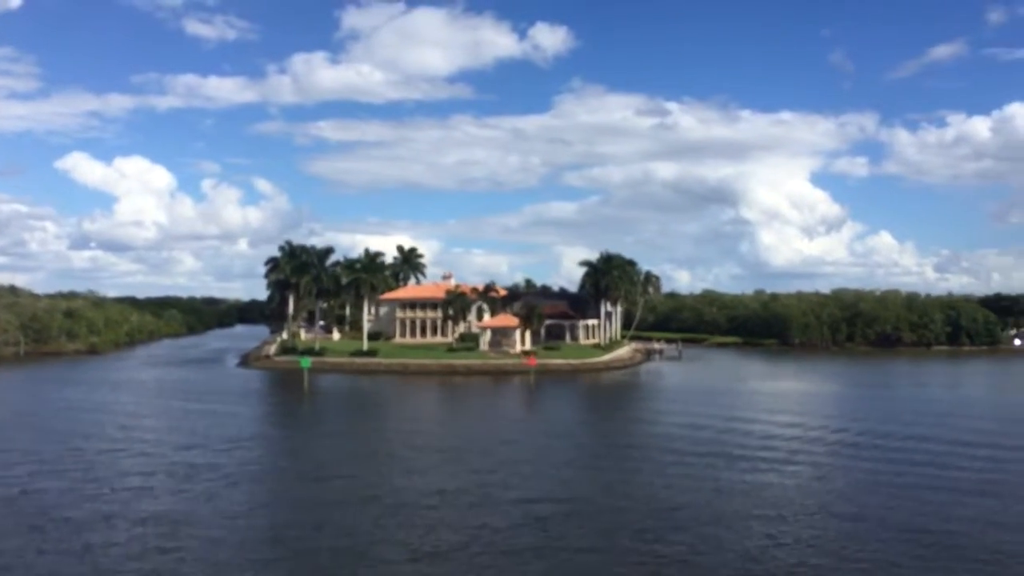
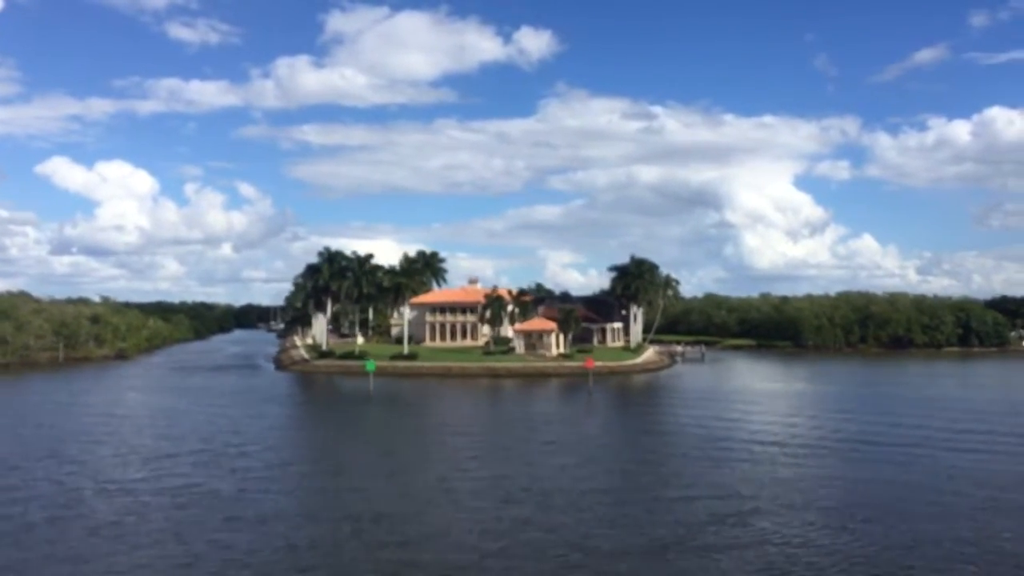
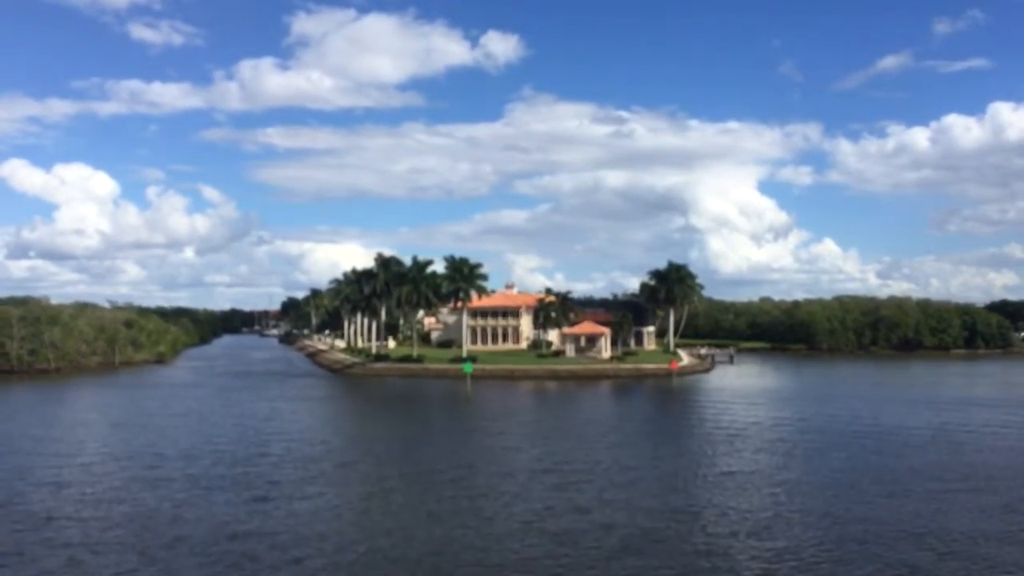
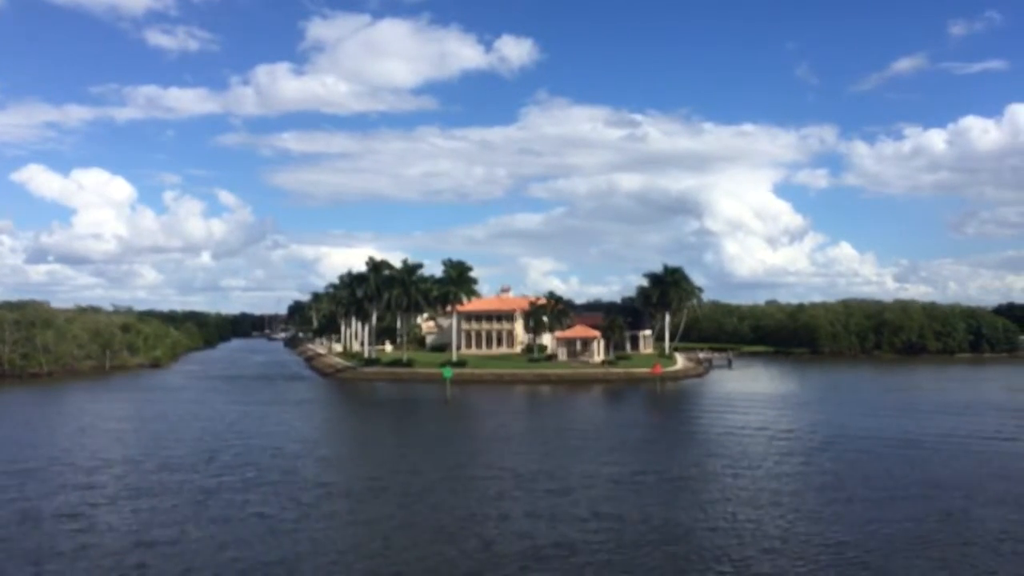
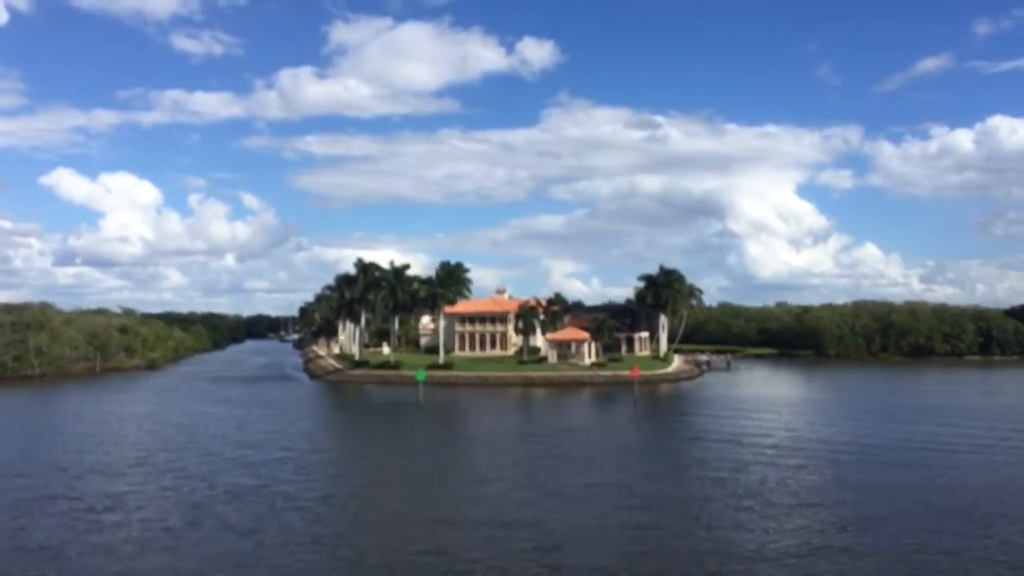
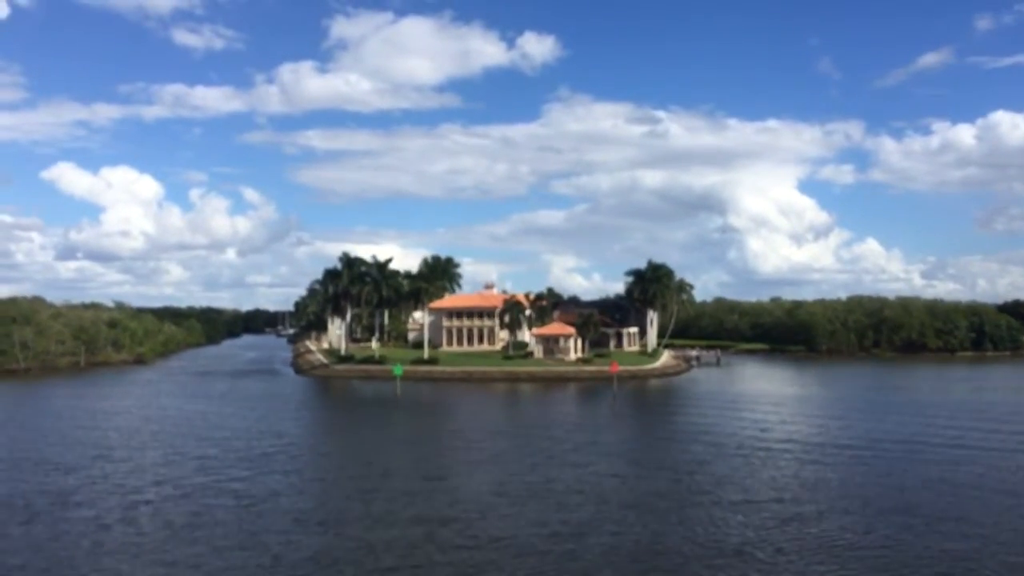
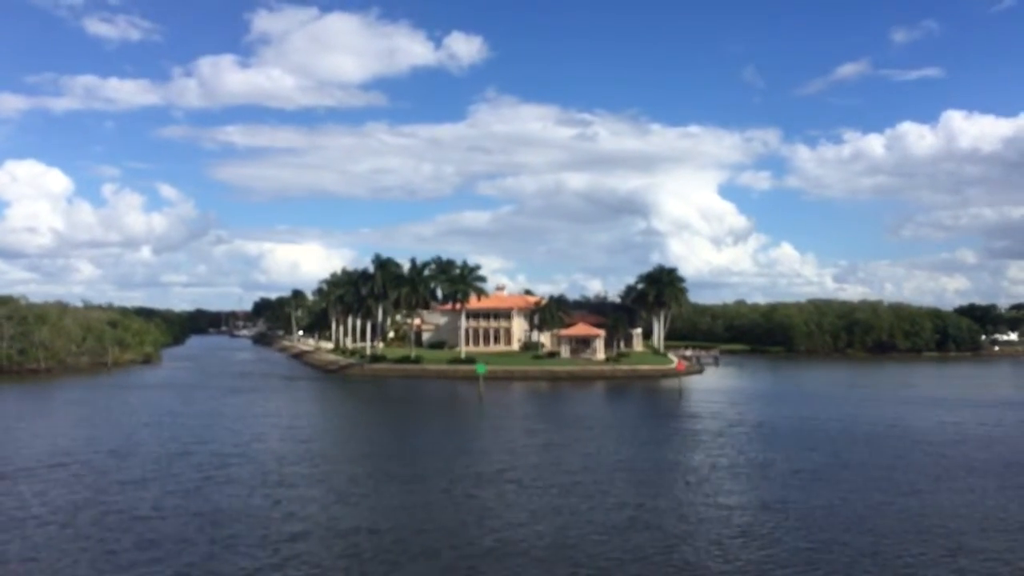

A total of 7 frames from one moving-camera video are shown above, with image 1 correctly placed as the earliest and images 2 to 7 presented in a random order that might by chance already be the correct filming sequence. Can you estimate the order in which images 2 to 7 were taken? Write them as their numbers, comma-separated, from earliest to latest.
2, 6, 5, 4, 3, 7
